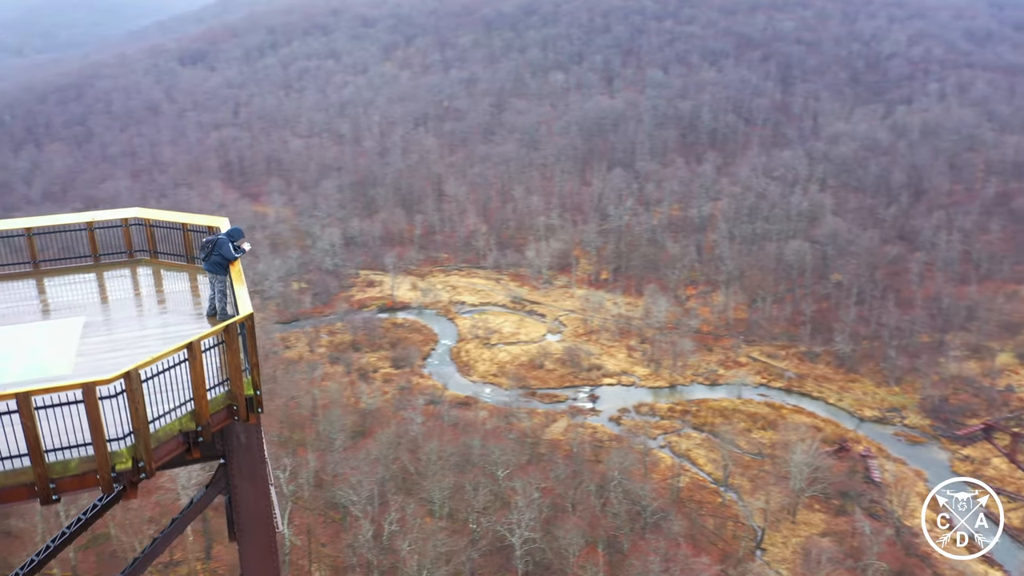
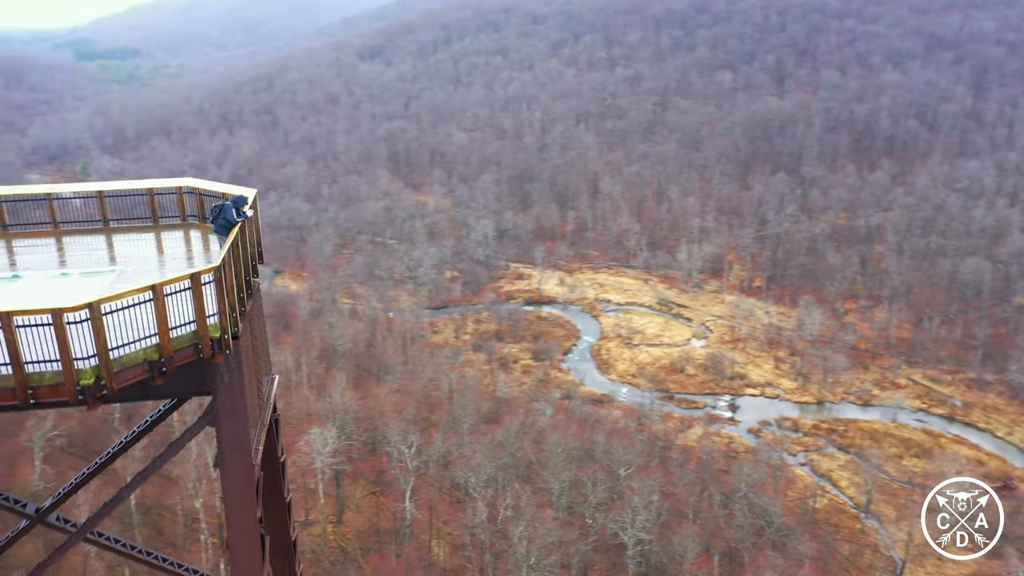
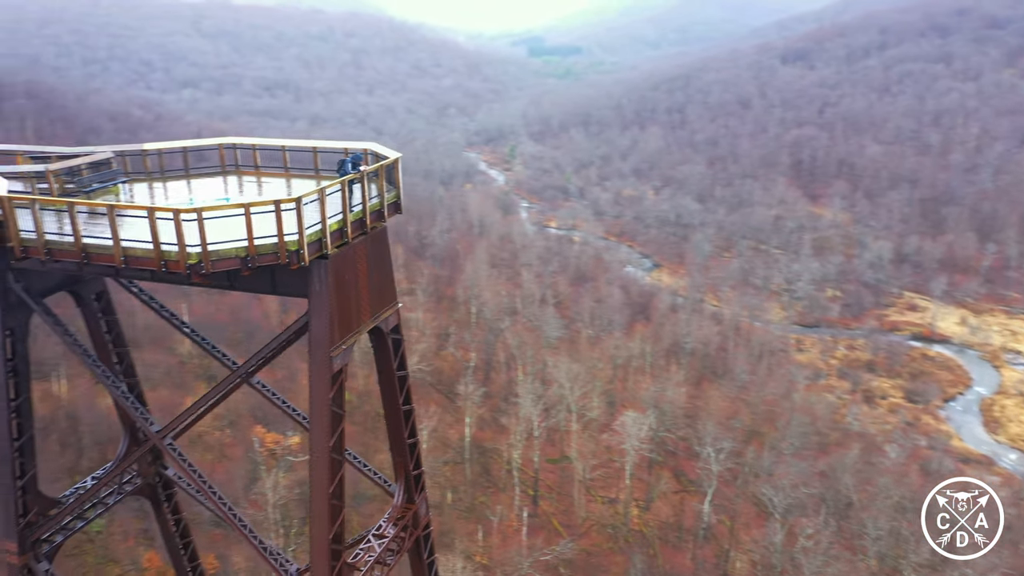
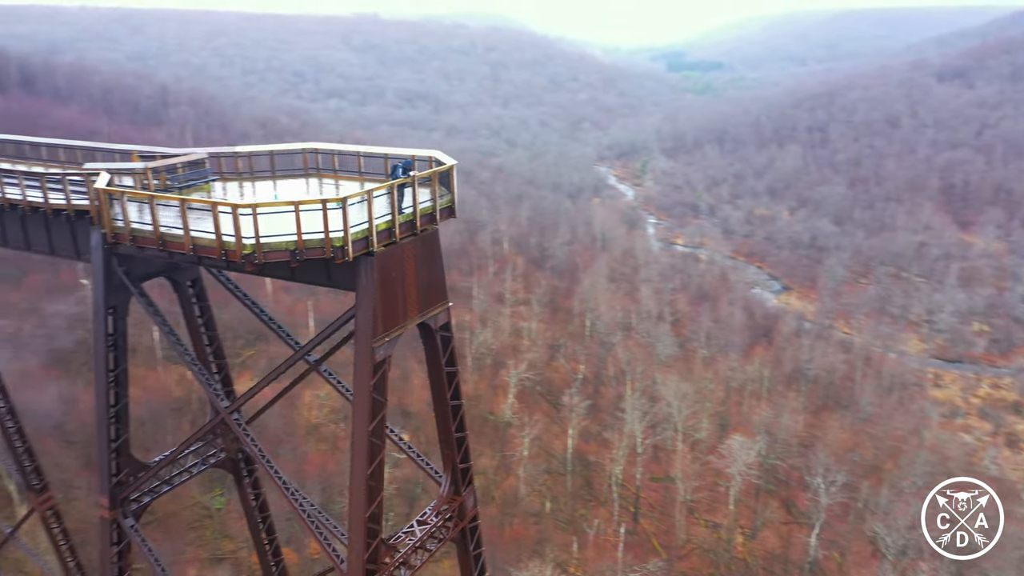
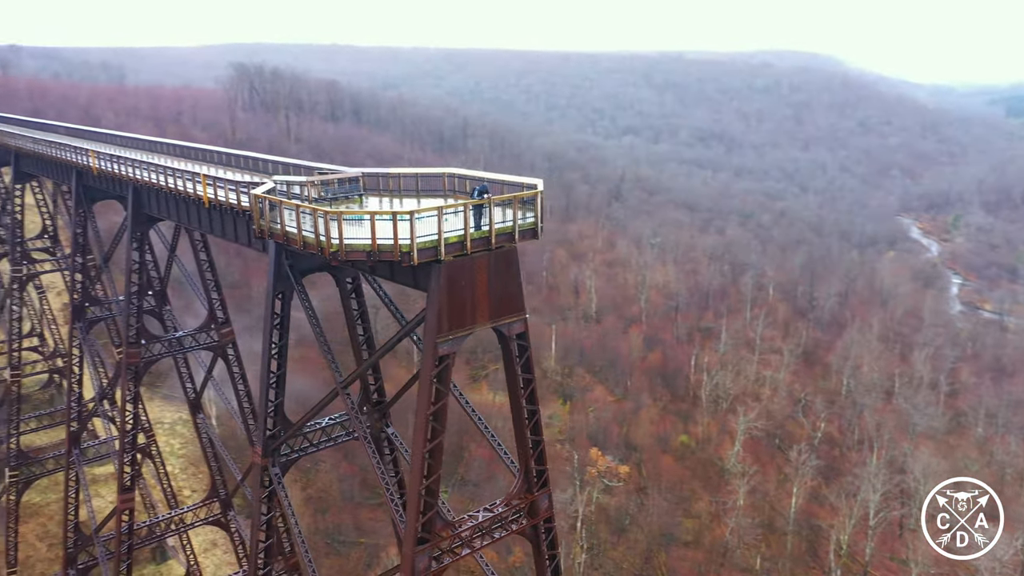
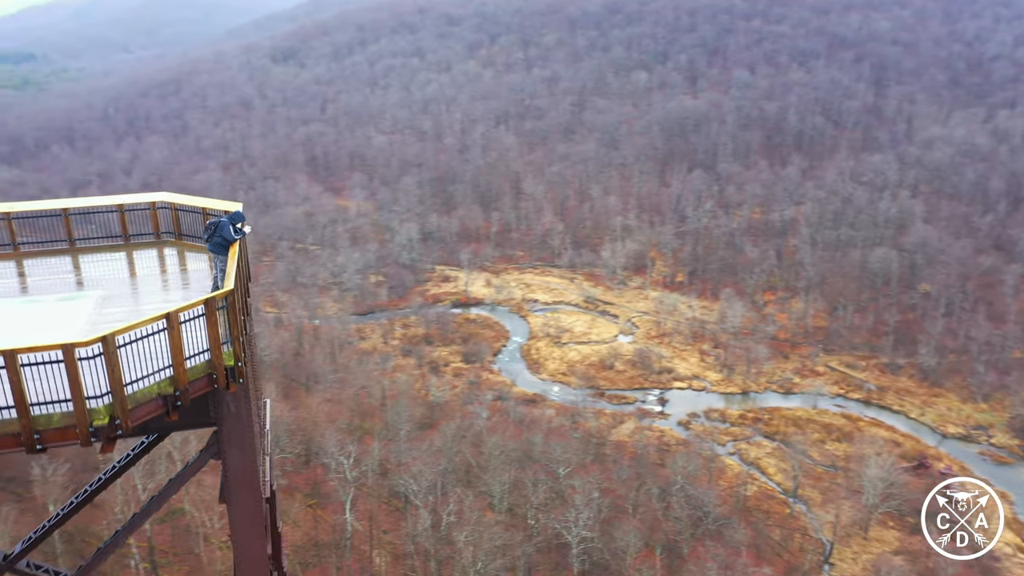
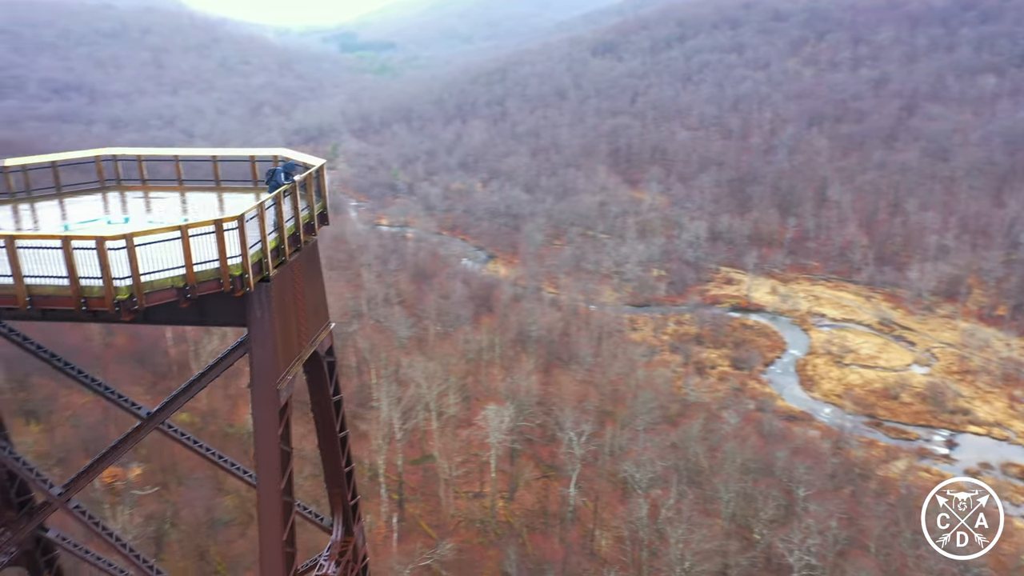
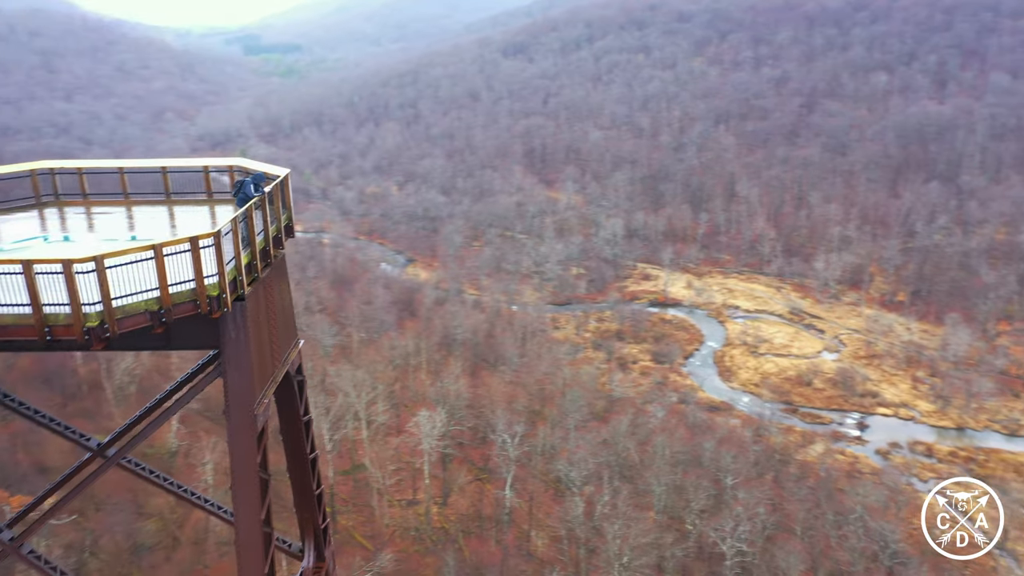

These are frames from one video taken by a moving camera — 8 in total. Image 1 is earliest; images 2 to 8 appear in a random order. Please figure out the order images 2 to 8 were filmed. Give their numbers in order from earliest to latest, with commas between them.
6, 2, 8, 7, 3, 4, 5
